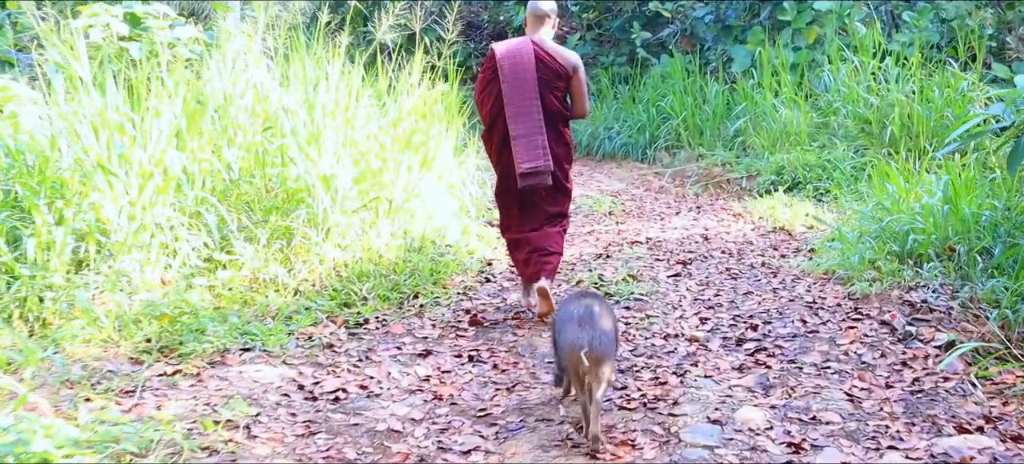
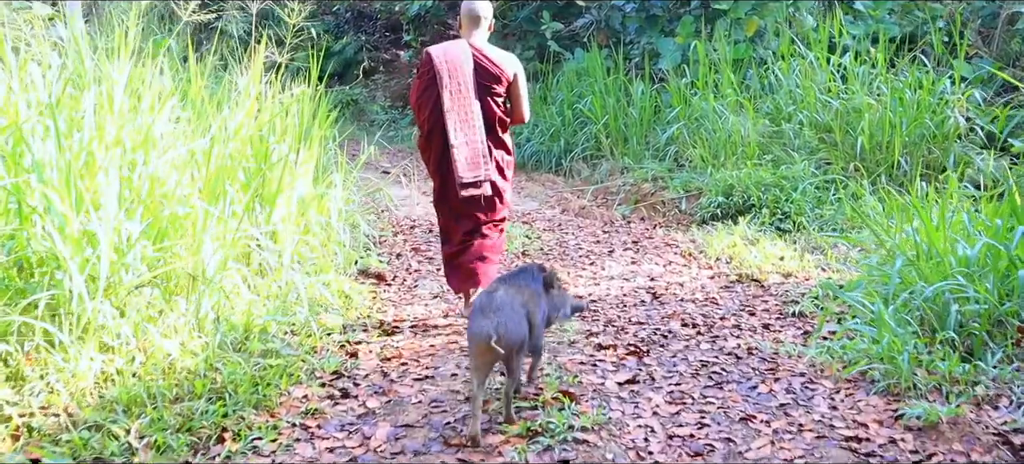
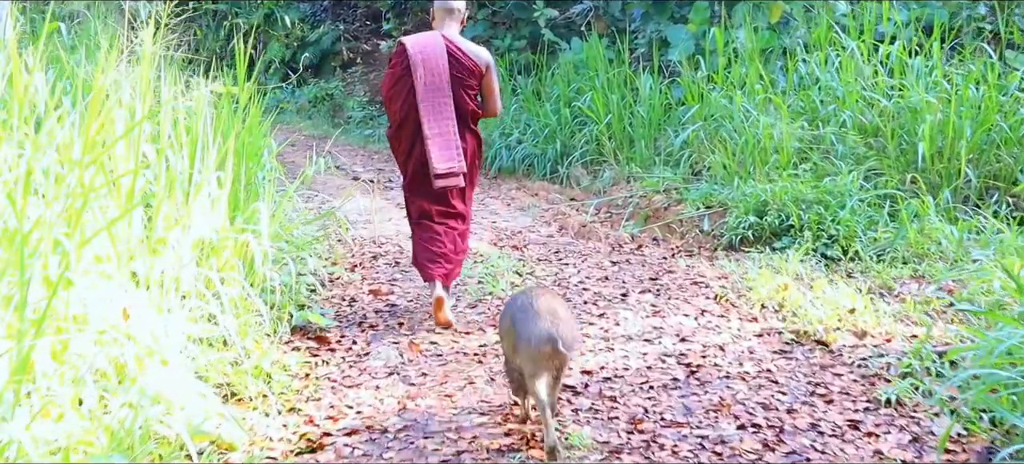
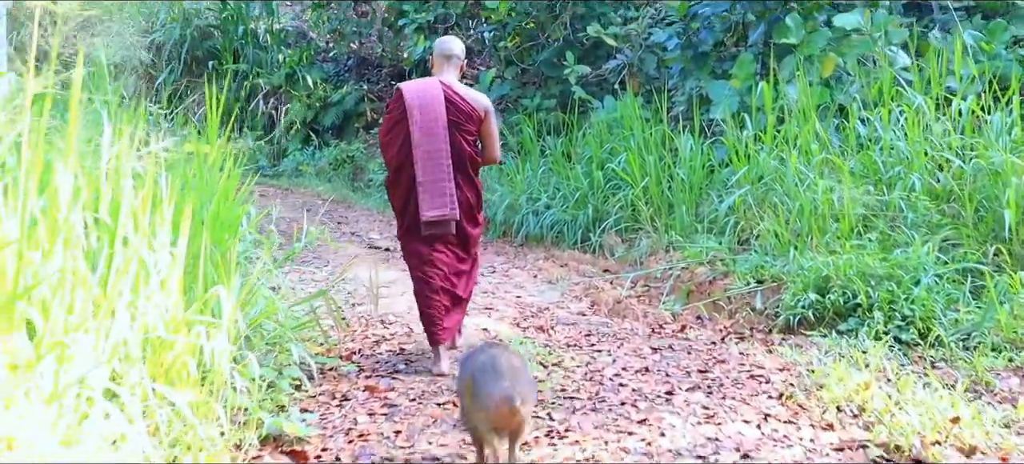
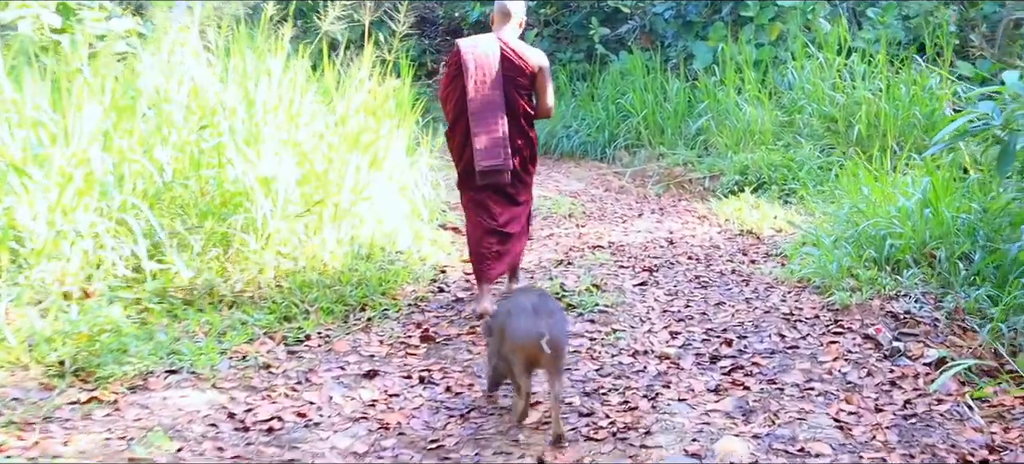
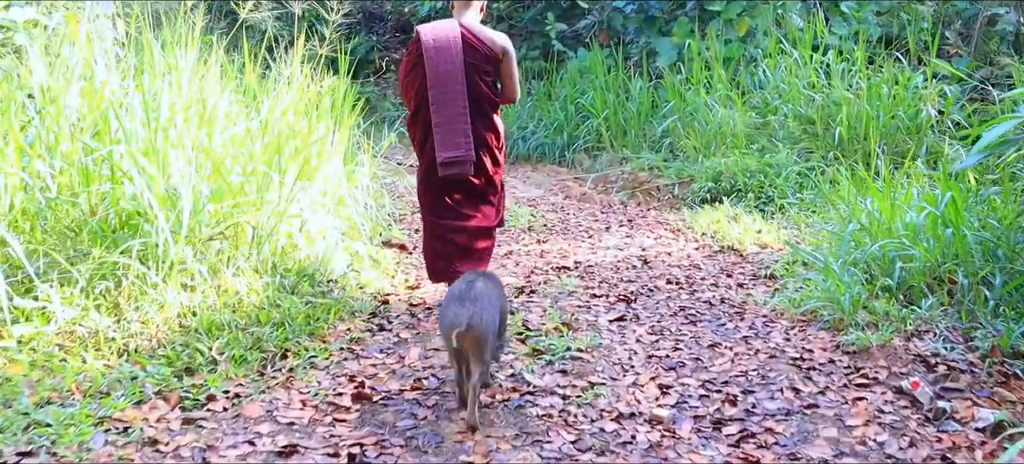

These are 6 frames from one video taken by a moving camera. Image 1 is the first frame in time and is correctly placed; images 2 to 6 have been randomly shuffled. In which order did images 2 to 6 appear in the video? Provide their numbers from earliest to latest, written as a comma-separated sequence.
5, 6, 2, 3, 4
